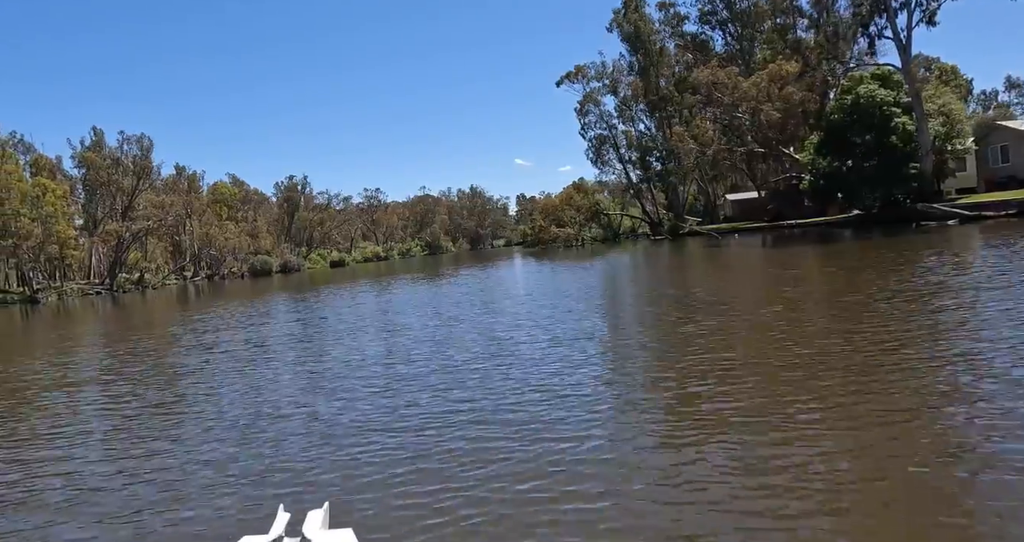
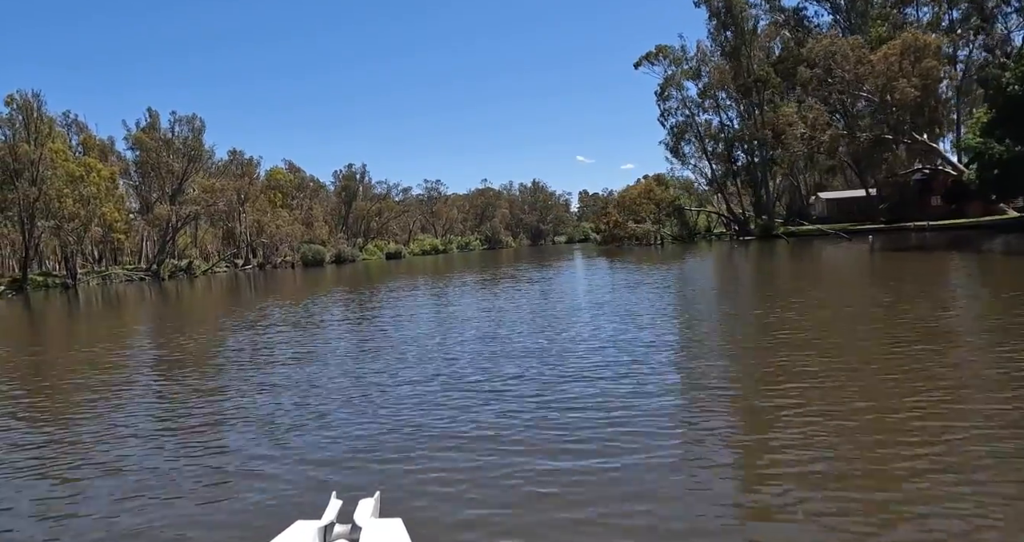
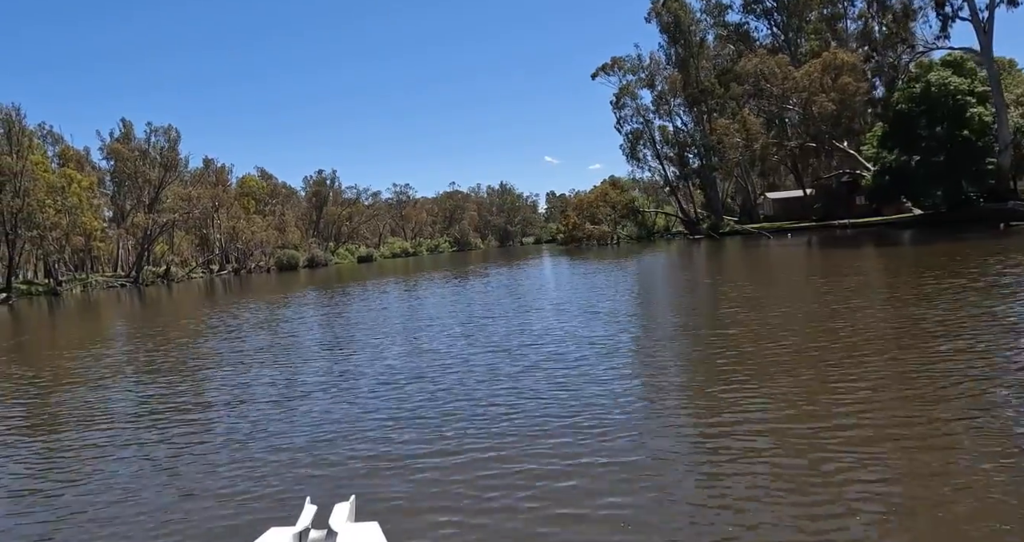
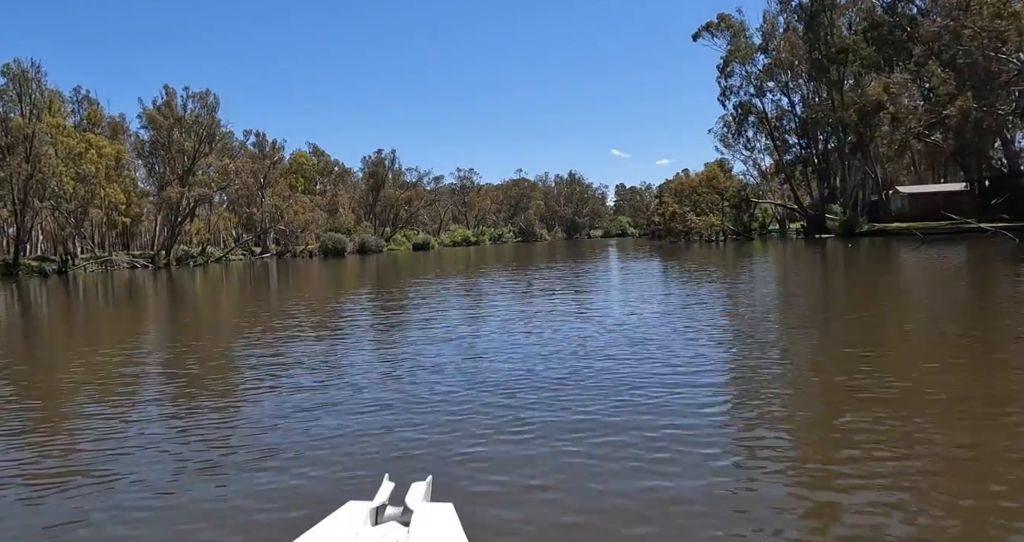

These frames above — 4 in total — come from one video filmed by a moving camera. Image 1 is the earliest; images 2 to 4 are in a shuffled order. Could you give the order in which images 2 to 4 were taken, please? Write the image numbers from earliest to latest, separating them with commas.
3, 2, 4
